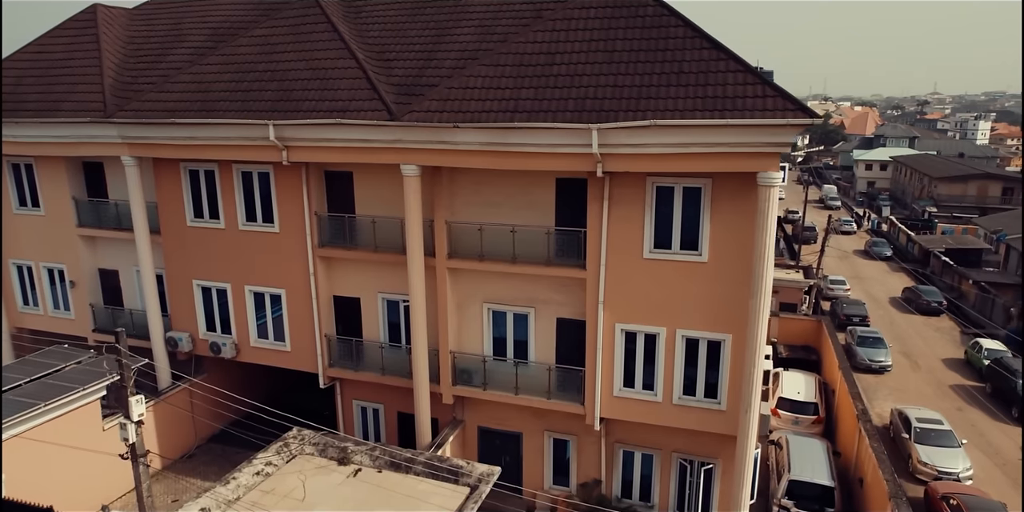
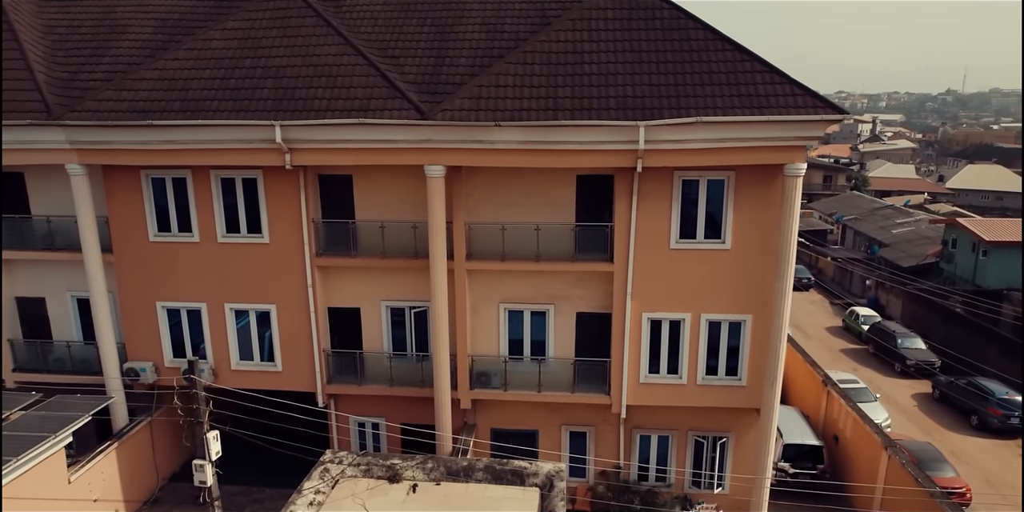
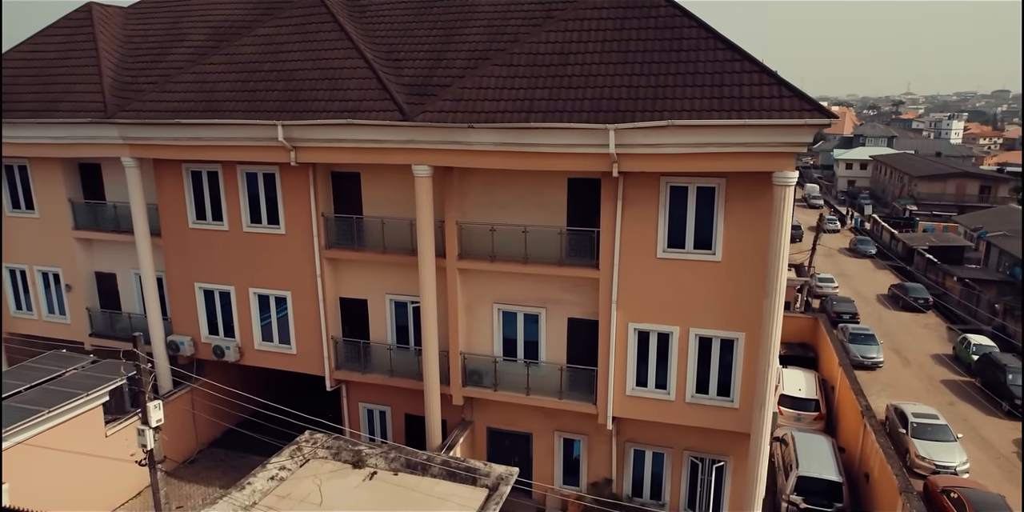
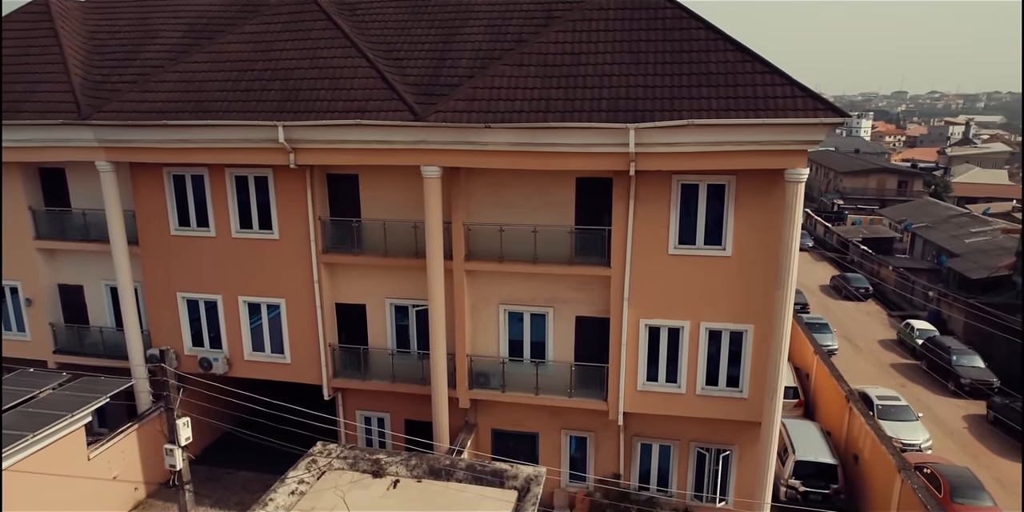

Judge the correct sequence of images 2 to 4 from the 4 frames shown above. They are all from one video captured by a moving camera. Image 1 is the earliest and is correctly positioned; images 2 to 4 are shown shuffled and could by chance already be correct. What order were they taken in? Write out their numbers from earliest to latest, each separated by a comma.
3, 4, 2
